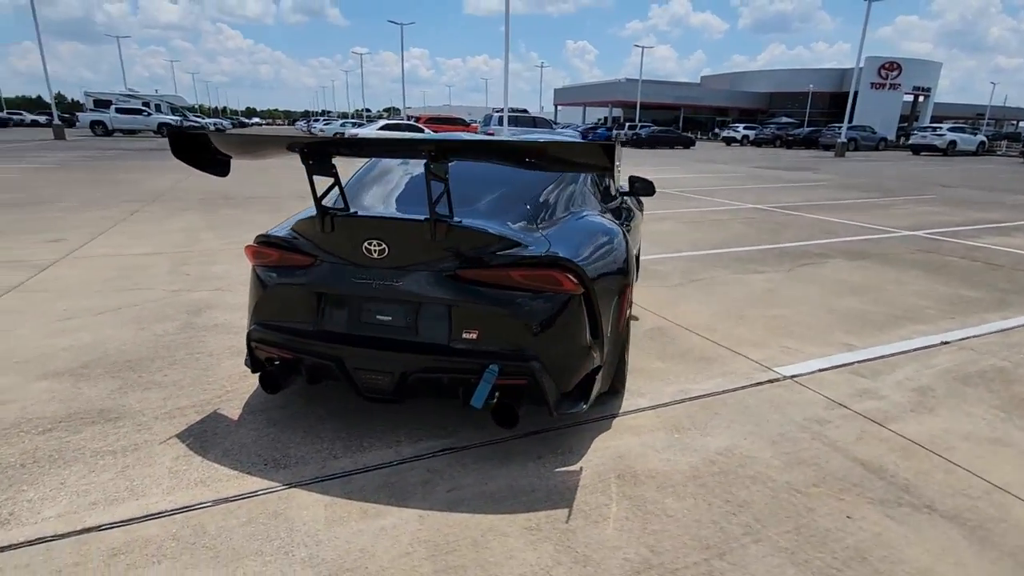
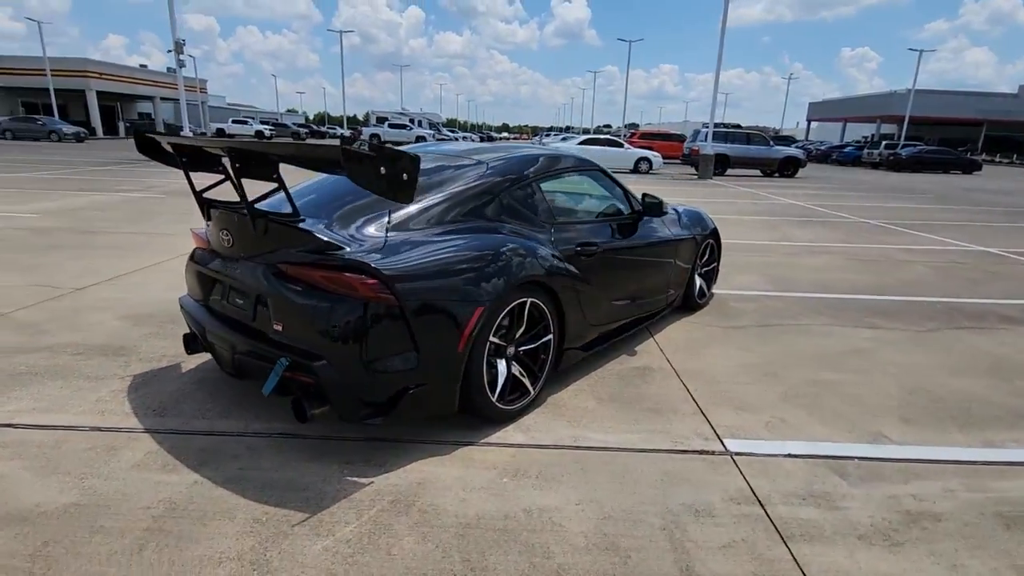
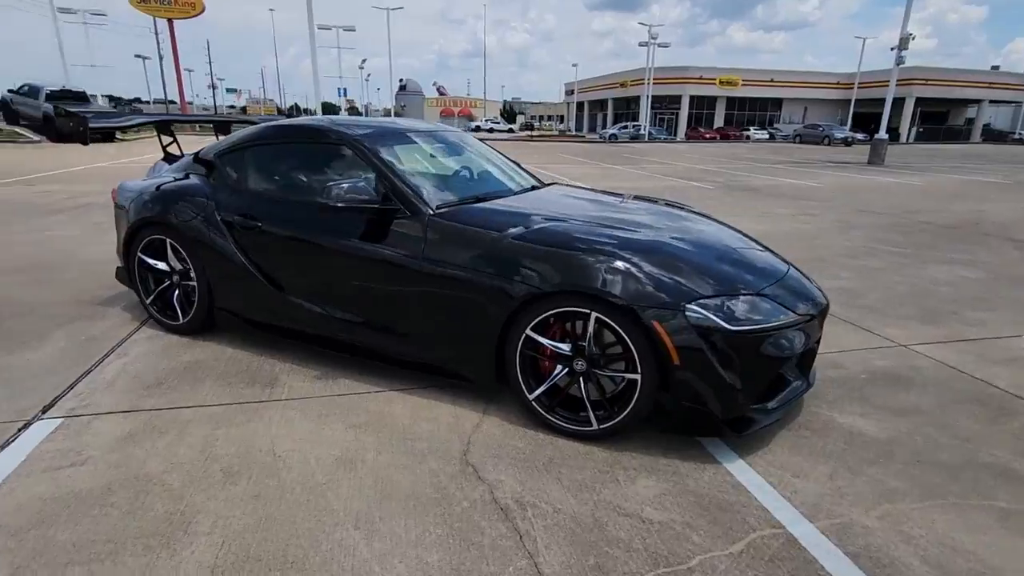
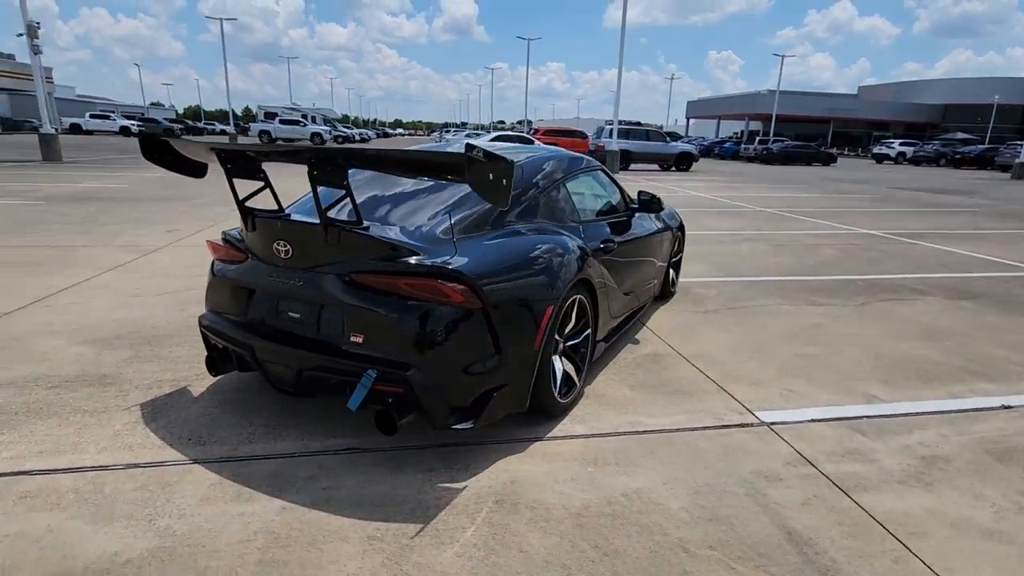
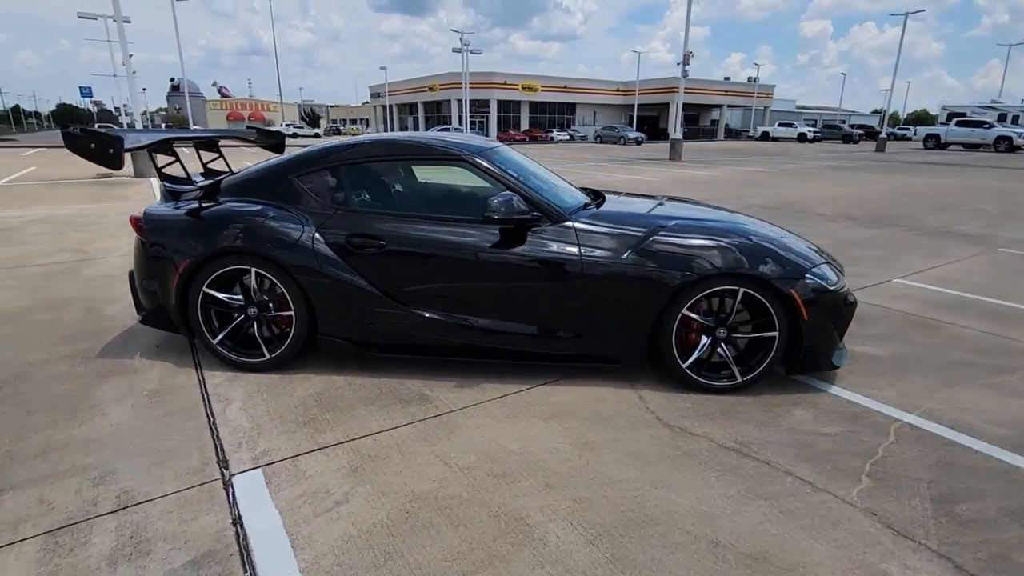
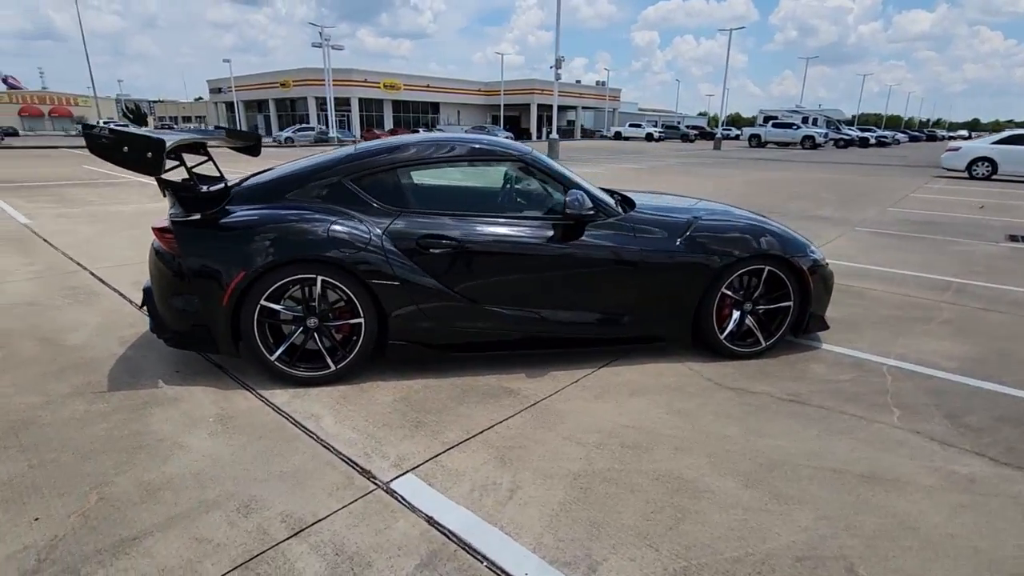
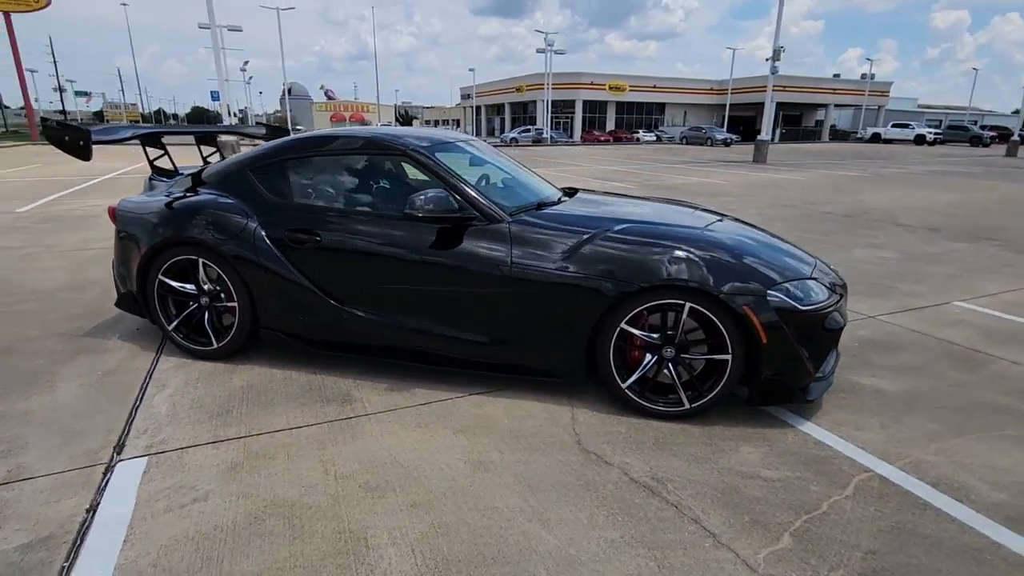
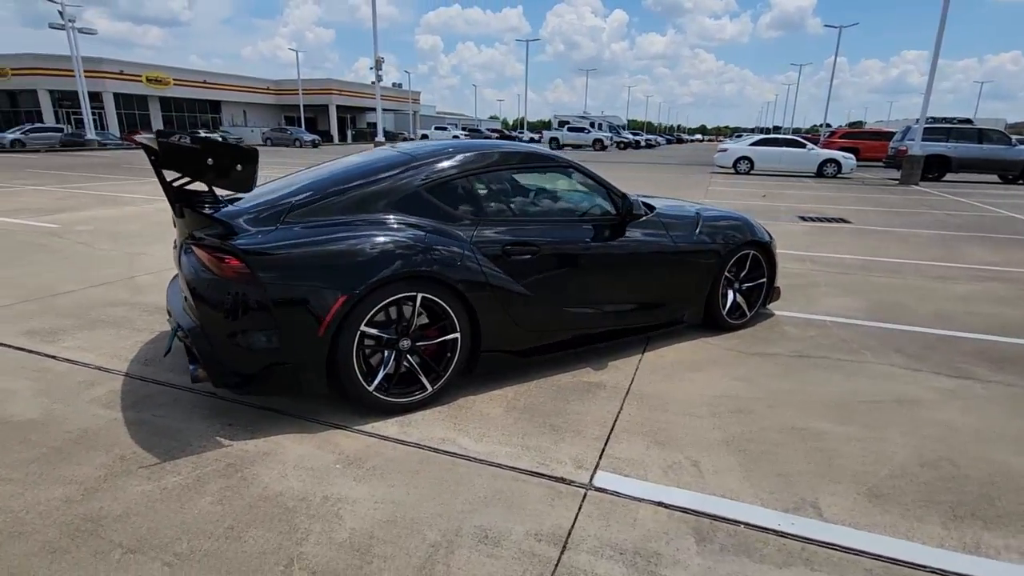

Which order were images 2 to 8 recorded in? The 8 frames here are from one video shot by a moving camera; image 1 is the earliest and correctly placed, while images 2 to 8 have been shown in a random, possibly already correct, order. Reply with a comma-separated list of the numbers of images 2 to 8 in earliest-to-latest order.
4, 2, 8, 6, 5, 7, 3
